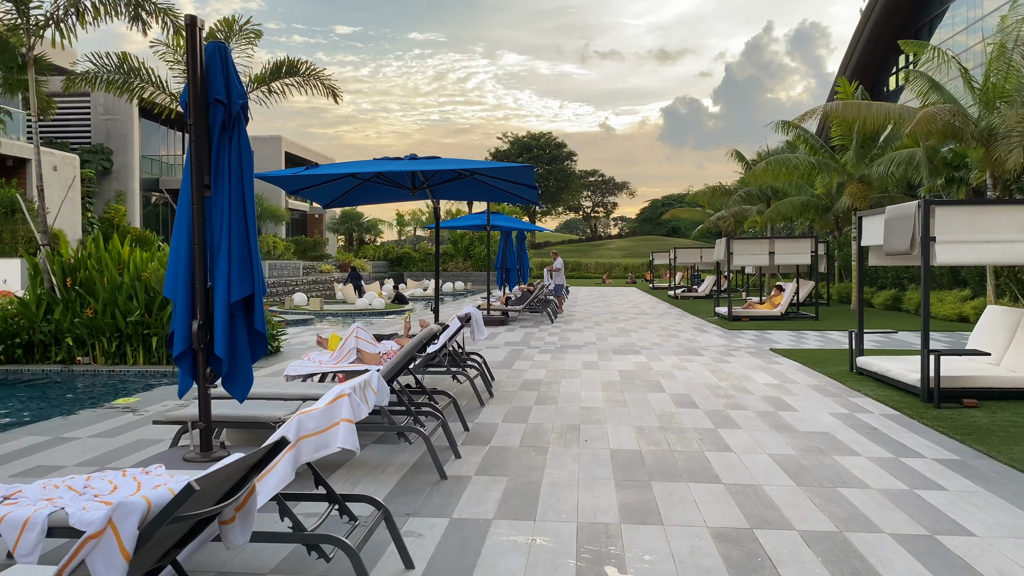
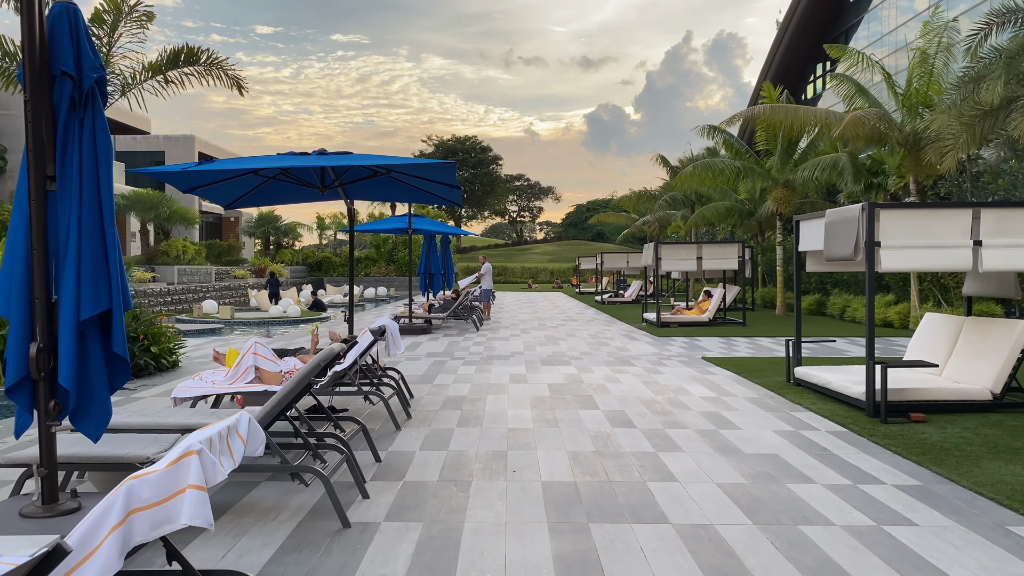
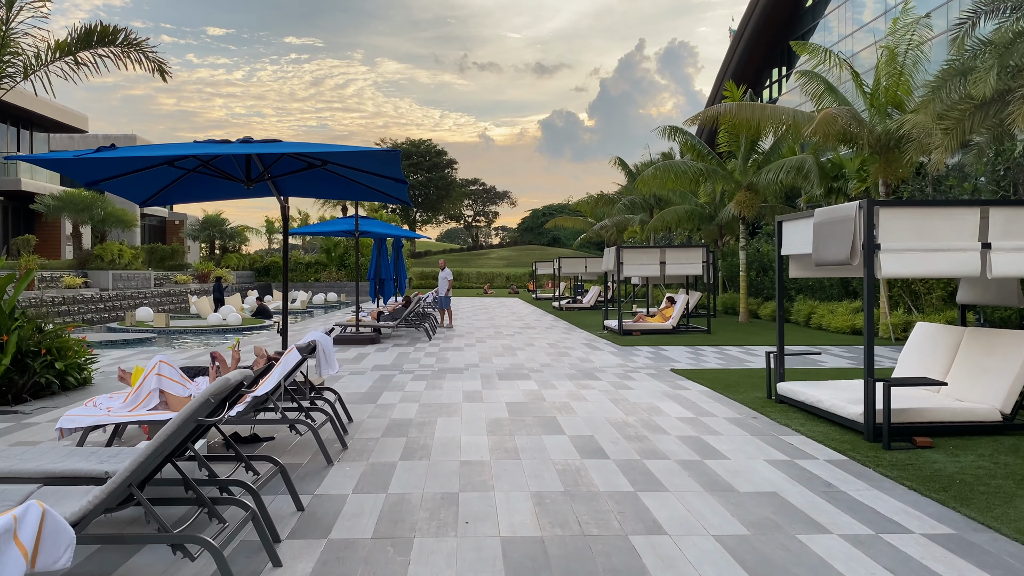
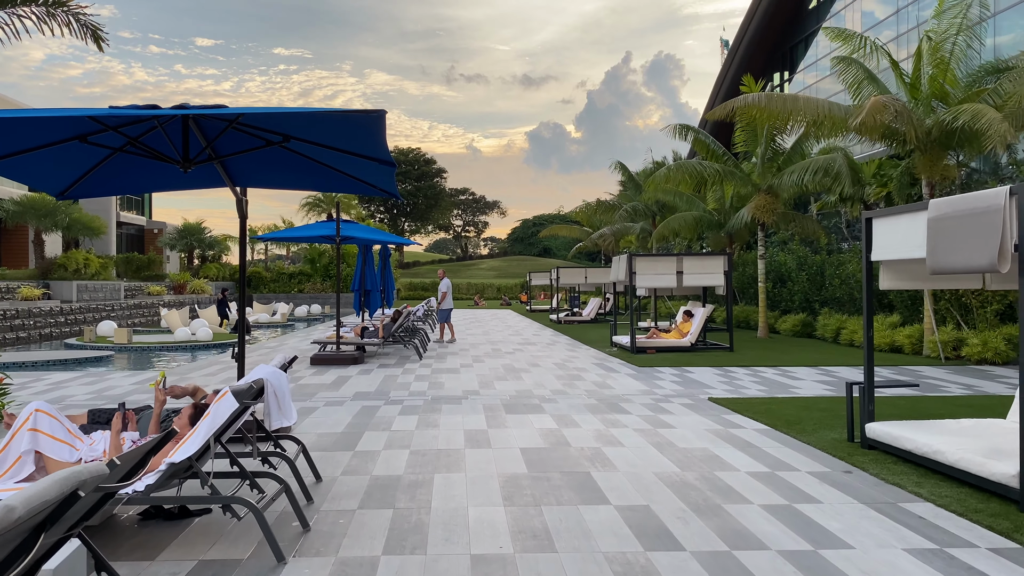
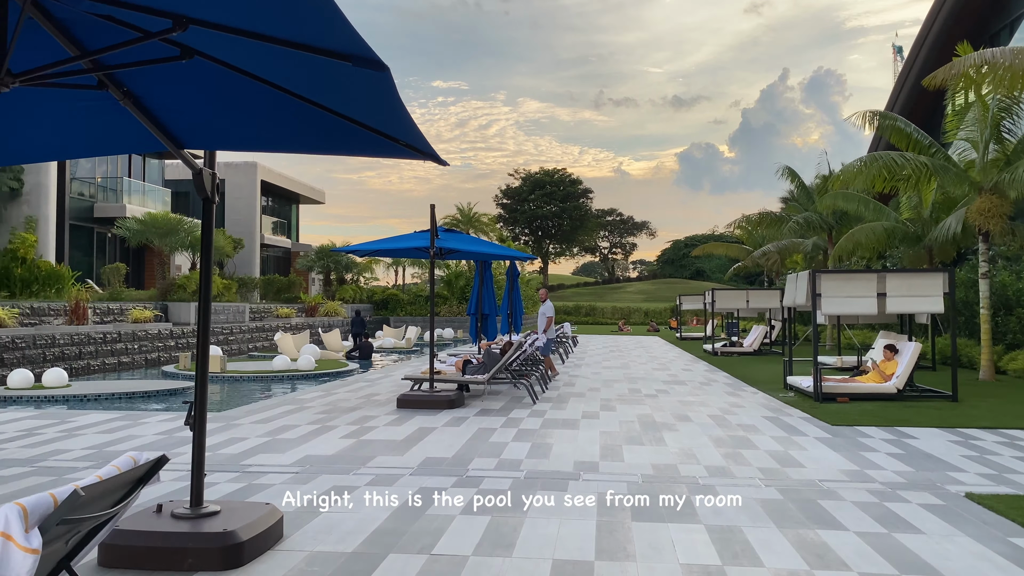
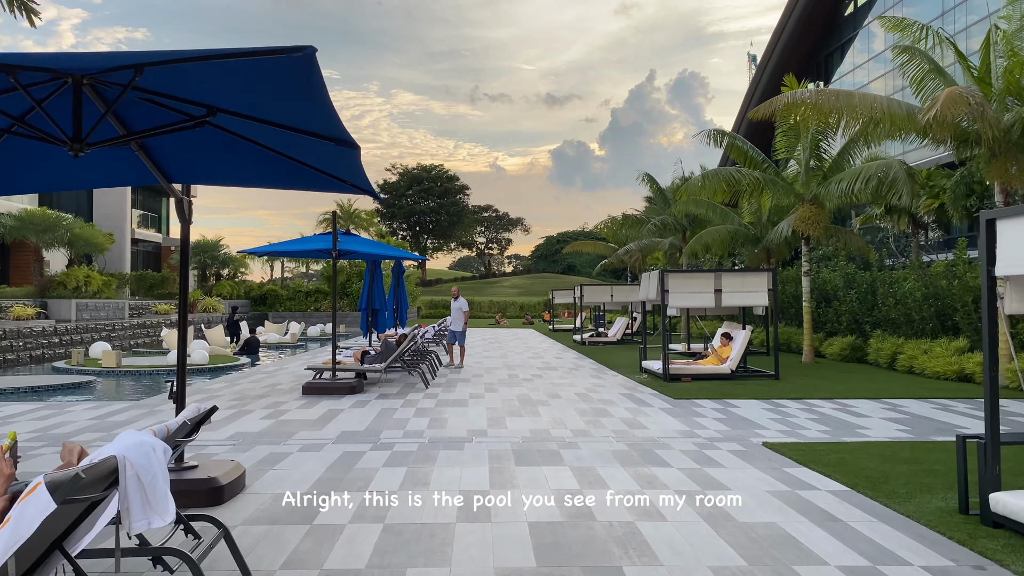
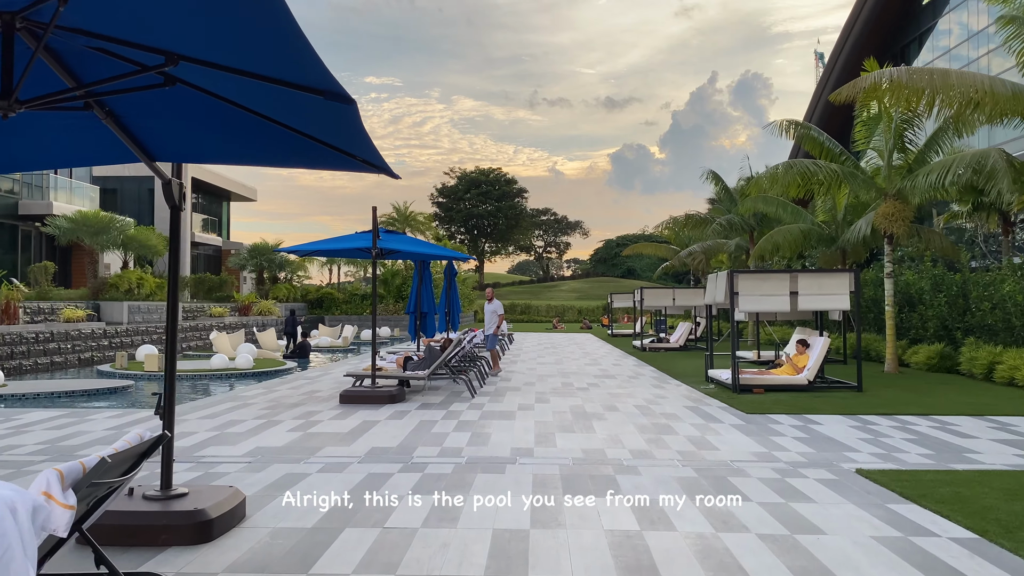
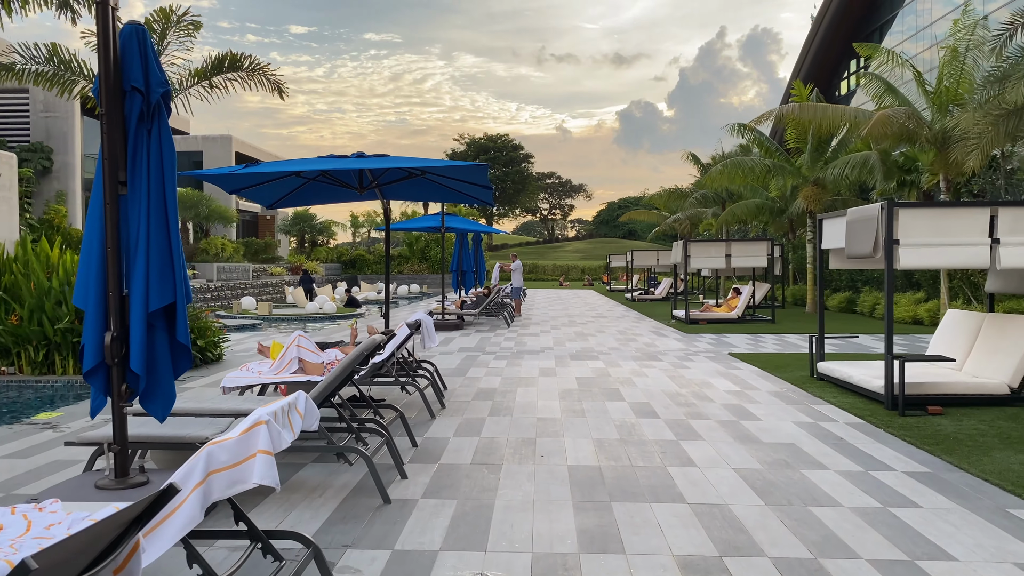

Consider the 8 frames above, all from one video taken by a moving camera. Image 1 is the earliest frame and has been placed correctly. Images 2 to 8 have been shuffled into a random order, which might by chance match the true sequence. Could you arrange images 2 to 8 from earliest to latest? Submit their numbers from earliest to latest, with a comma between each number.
8, 2, 3, 4, 6, 7, 5
